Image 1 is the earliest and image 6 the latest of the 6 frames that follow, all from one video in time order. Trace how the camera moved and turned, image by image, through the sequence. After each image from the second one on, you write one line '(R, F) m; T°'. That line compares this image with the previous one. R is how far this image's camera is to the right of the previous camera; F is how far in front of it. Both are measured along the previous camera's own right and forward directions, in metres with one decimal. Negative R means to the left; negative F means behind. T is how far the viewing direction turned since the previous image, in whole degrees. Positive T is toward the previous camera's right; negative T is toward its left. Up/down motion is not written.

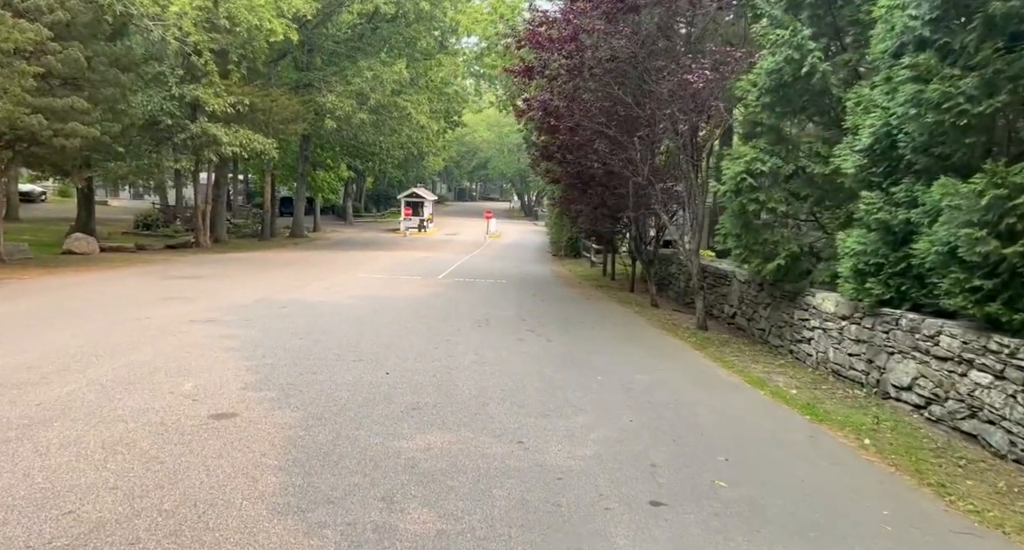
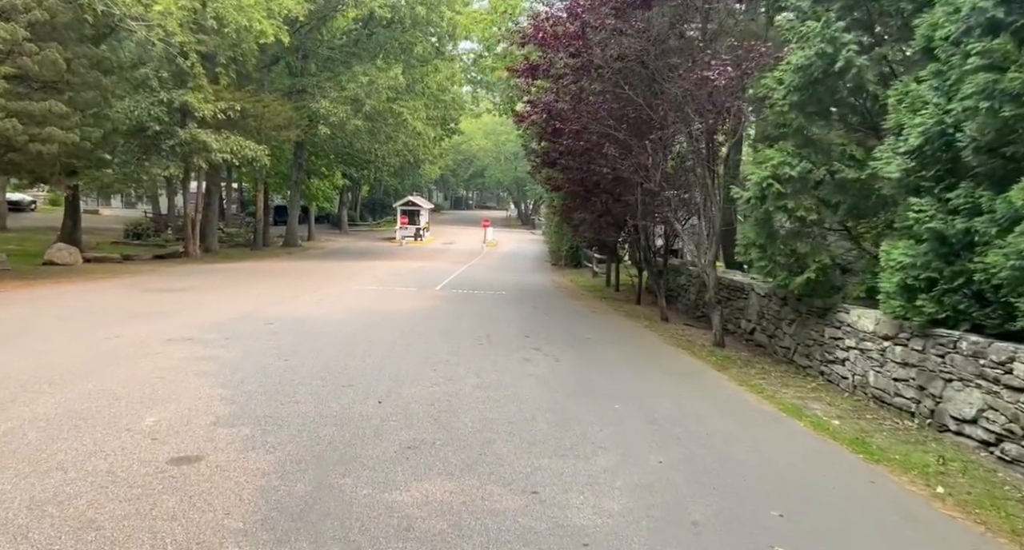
(-0.1, +0.8) m; 0°
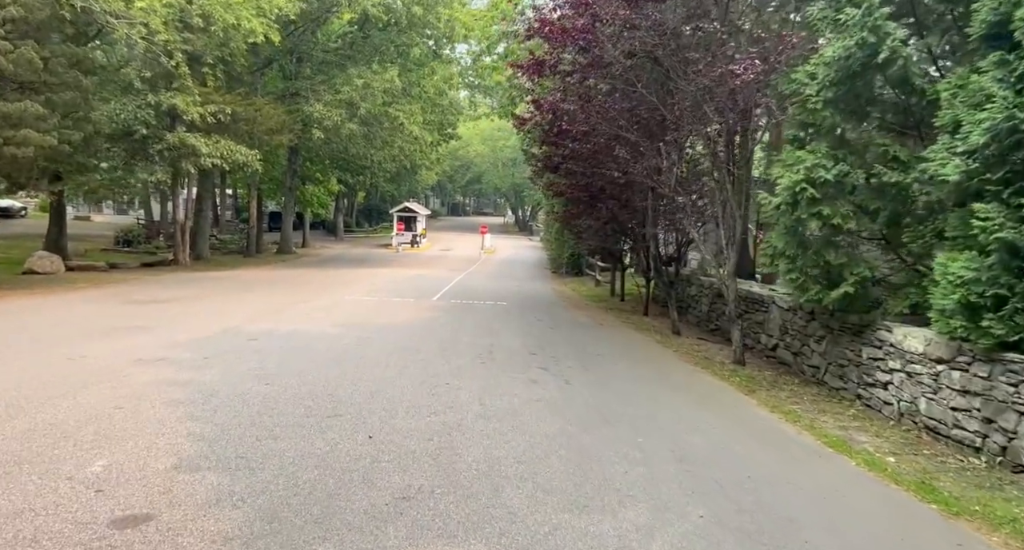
(-0.1, +0.8) m; 0°
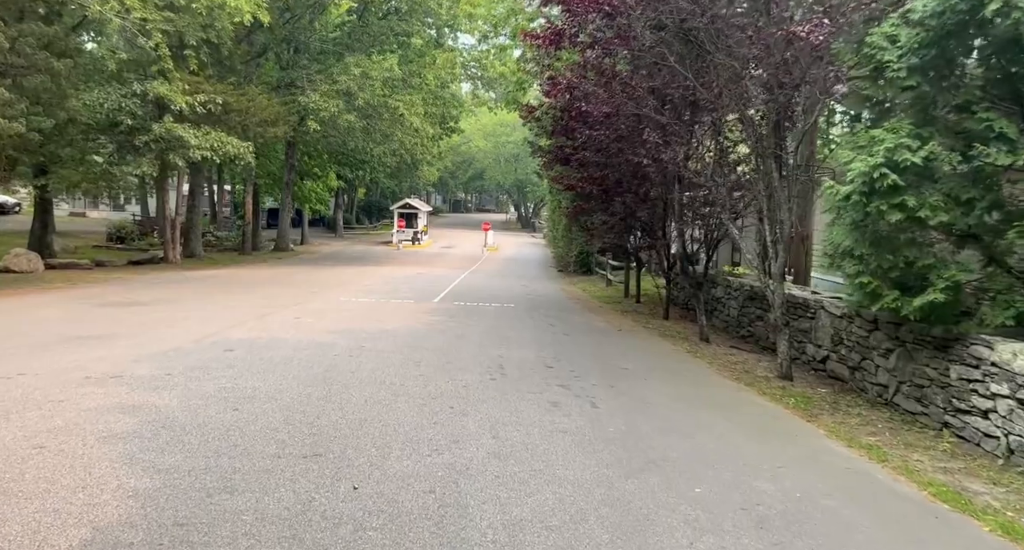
(-0.1, +1.3) m; 0°
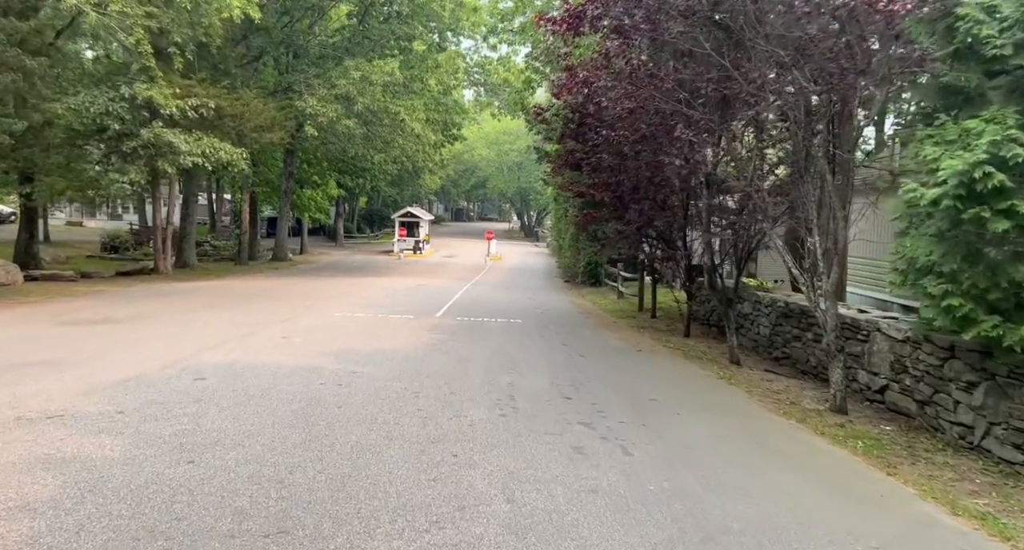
(-0.1, +1.1) m; 0°
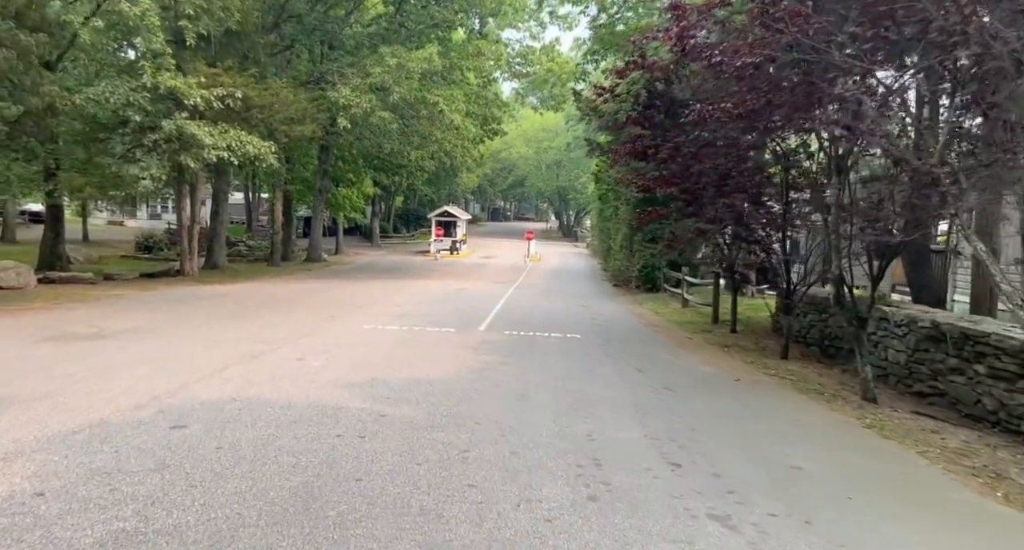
(-0.4, +2.1) m; -3°
